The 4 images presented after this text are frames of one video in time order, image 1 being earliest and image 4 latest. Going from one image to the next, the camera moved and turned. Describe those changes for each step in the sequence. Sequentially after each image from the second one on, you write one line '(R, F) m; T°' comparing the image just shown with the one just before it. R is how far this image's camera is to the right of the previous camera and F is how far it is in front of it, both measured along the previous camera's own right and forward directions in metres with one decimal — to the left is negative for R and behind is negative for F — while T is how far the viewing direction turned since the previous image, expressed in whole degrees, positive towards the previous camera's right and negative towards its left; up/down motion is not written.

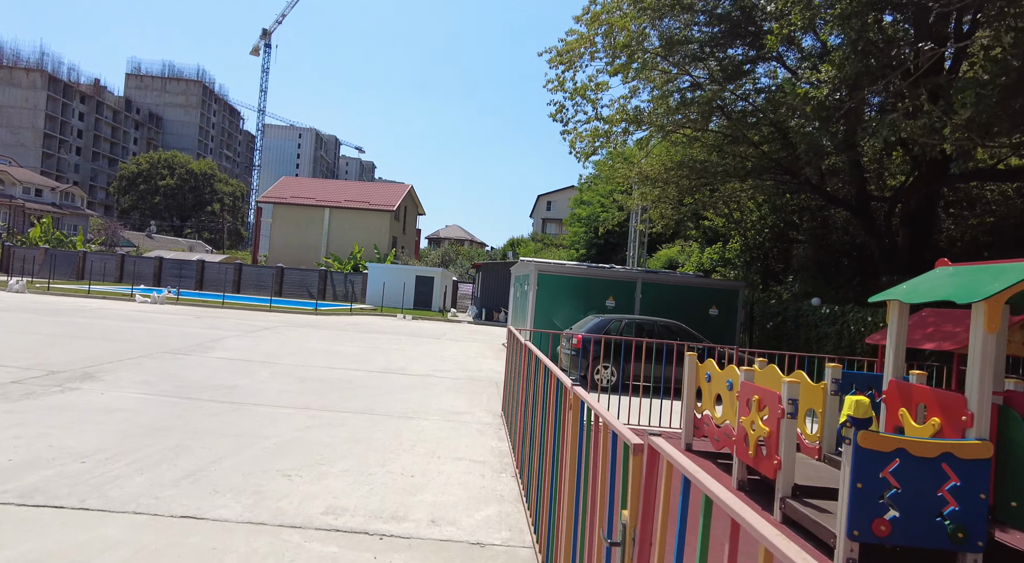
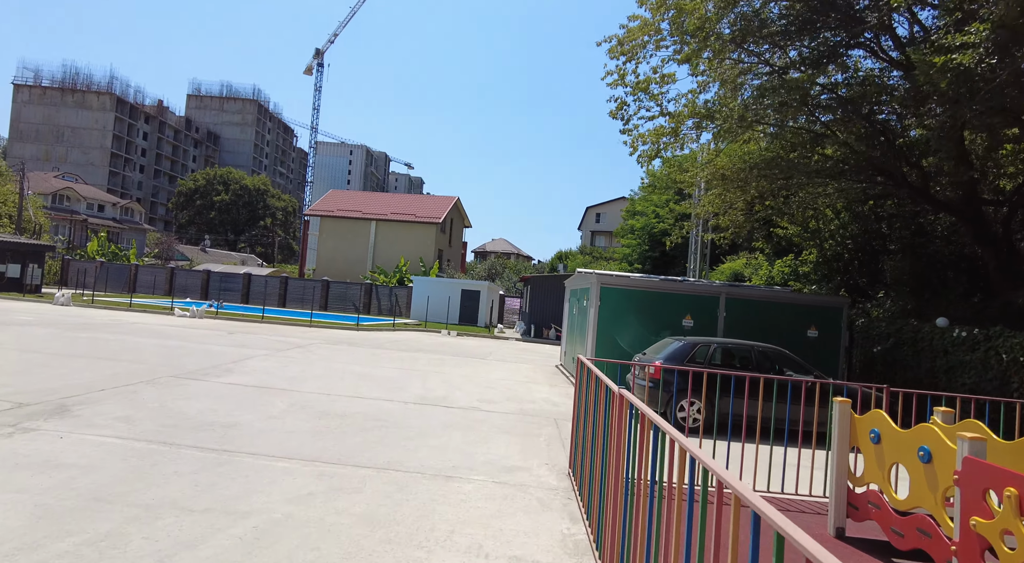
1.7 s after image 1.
(-0.2, +1.7) m; -4°
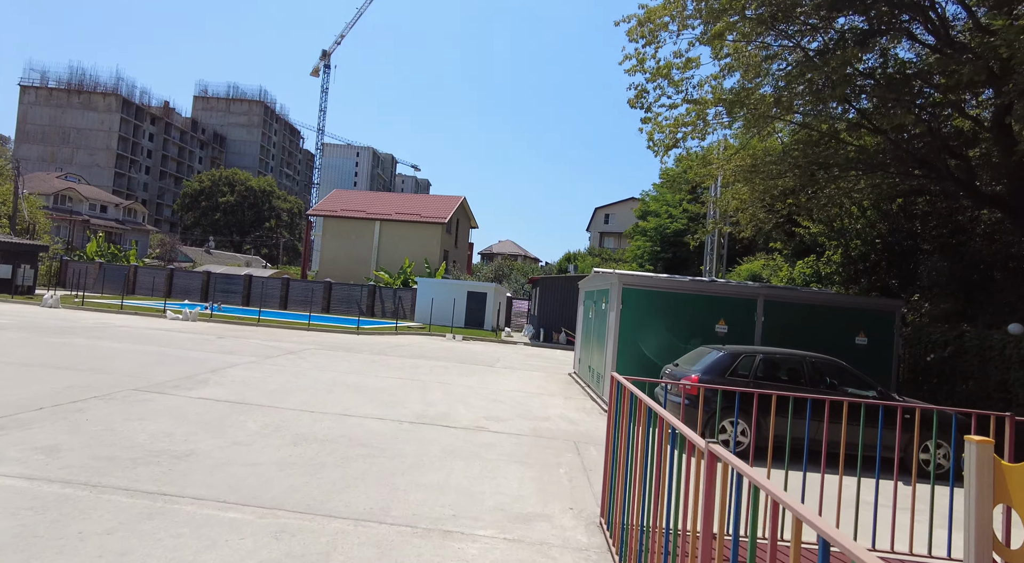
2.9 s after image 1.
(-0.1, +1.2) m; -1°
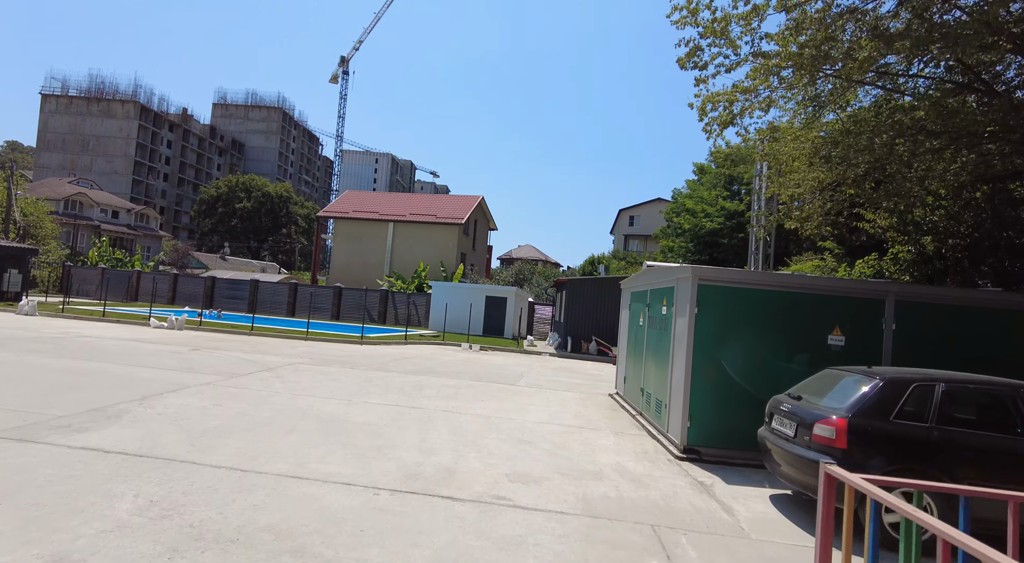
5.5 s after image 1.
(-0.1, +2.6) m; -2°
